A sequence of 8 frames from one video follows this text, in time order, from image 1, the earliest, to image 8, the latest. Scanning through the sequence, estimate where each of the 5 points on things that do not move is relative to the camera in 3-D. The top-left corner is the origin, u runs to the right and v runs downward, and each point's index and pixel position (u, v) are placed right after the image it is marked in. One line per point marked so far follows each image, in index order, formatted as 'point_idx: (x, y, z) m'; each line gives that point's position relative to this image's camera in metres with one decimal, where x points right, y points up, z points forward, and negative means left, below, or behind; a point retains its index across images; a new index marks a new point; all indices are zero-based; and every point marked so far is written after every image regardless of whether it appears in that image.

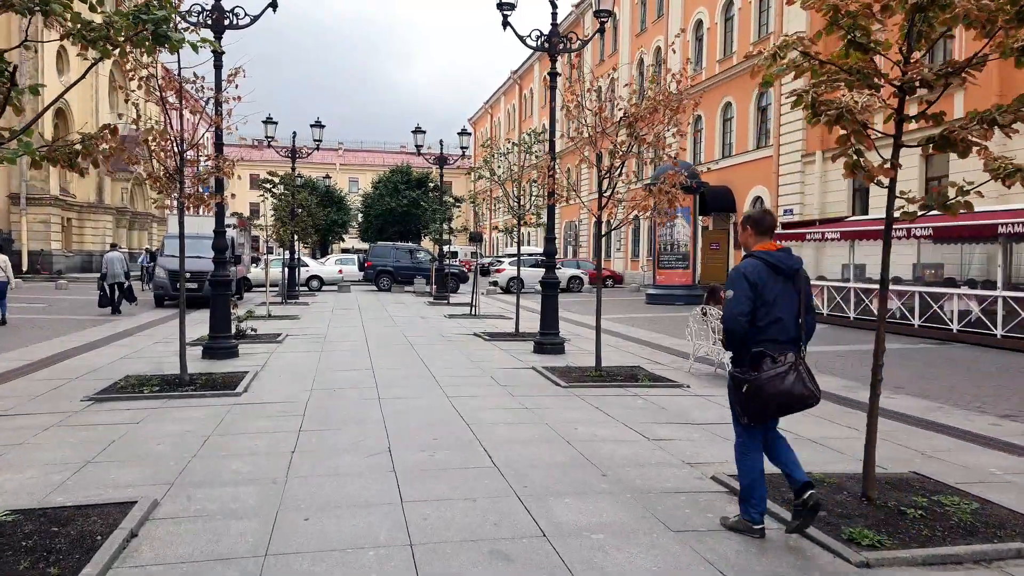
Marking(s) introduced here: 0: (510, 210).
0: (0.0, +1.5, +15.1) m
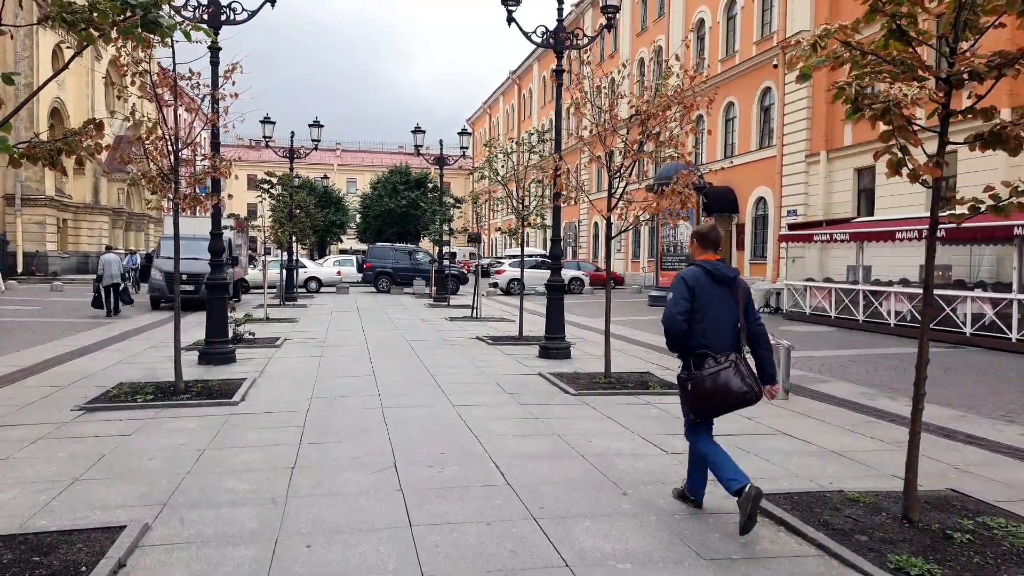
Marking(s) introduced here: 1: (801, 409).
0: (0.0, +1.4, +14.7) m
1: (+2.9, -1.2, +8.3) m
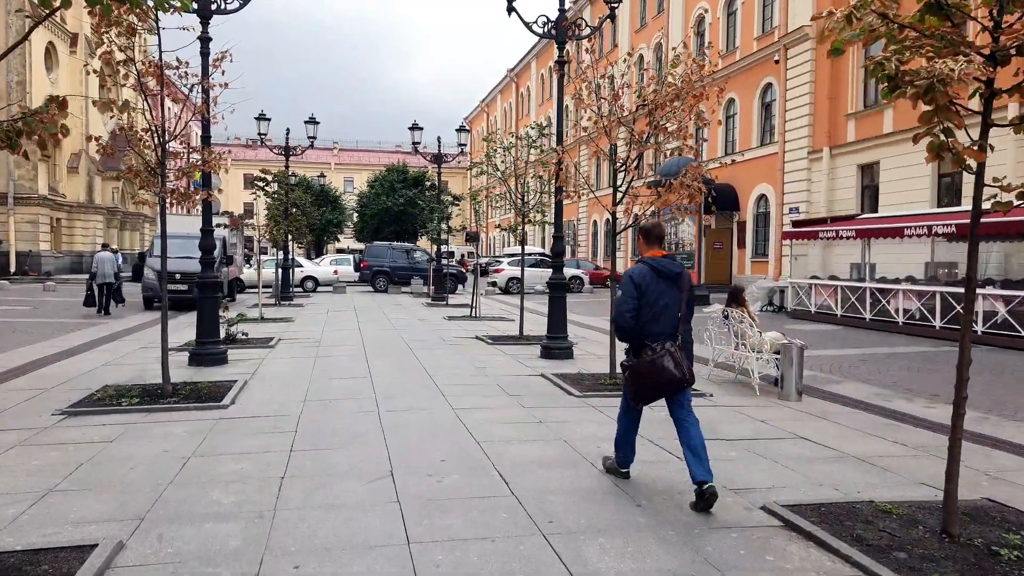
0: (0.0, +1.4, +14.4) m
1: (+3.0, -1.2, +7.9) m
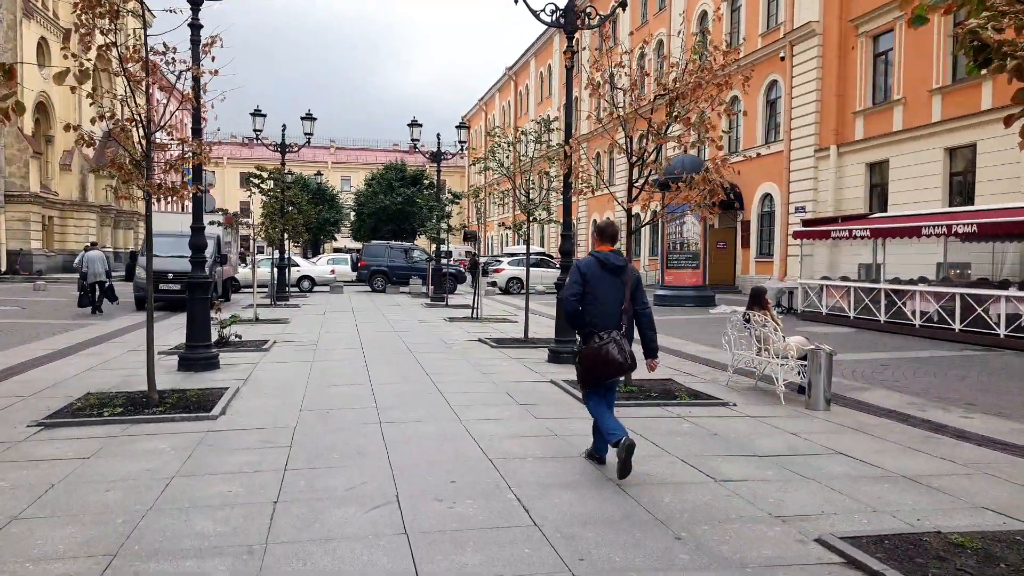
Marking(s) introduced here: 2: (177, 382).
0: (+0.1, +1.4, +13.9) m
1: (+3.1, -1.2, +7.4) m
2: (-3.8, -1.1, +9.1) m
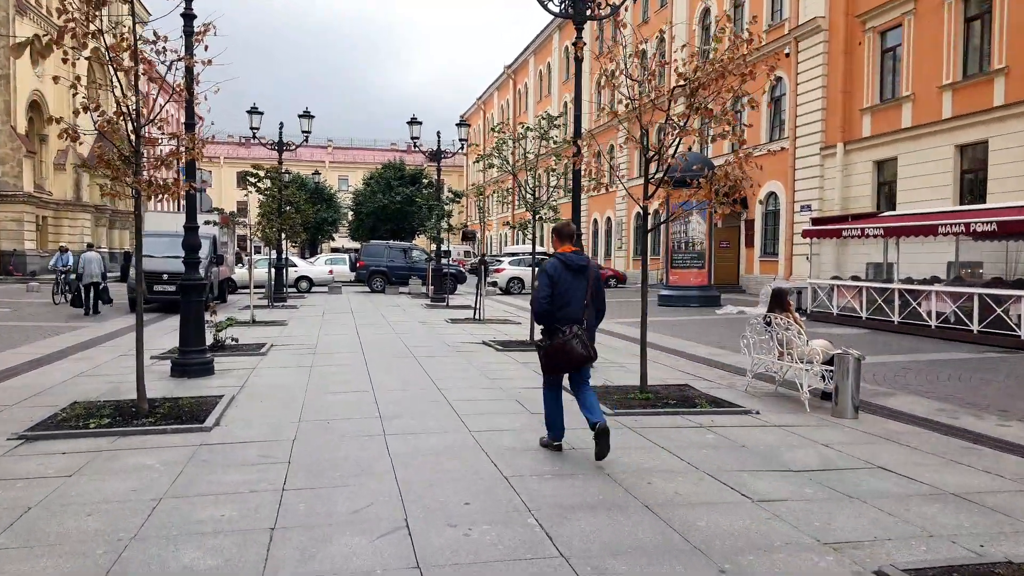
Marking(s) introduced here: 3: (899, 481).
0: (+0.2, +1.4, +13.4) m
1: (+3.2, -1.2, +7.0) m
2: (-3.7, -1.1, +8.6) m
3: (+2.5, -1.3, +5.3) m
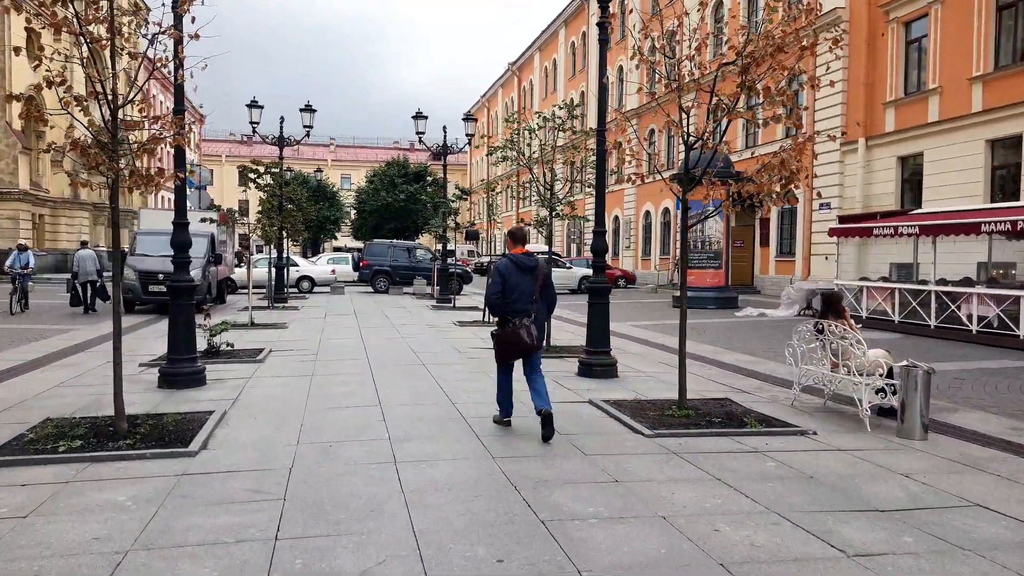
0: (+0.4, +1.4, +12.6) m
1: (+3.4, -1.3, +6.1) m
2: (-3.4, -1.1, +7.8) m
3: (+2.8, -1.3, +4.5) m
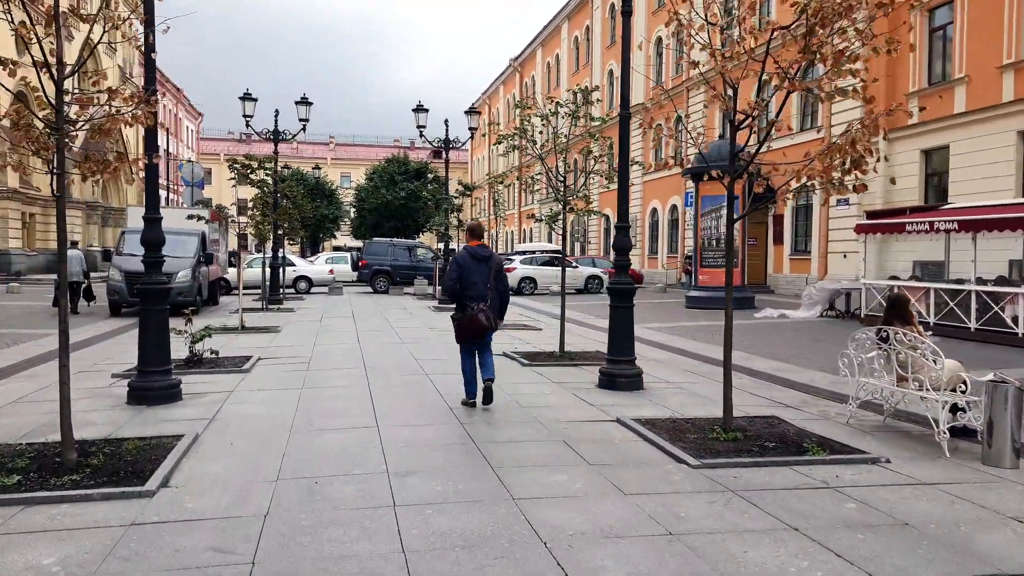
0: (+0.5, +1.4, +11.6) m
1: (+3.5, -1.3, +5.1) m
2: (-3.3, -1.1, +6.8) m
3: (+2.9, -1.3, +3.5) m
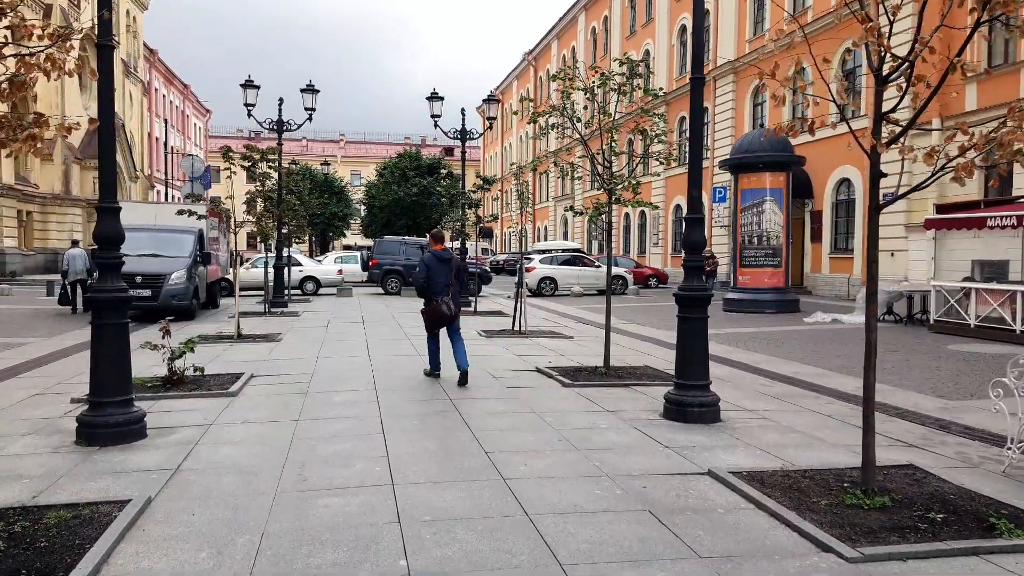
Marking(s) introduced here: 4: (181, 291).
0: (+1.0, +1.3, +10.0) m
1: (+3.9, -1.4, +3.5) m
2: (-2.9, -1.2, +5.2) m
3: (+3.2, -1.4, +1.8) m
4: (-6.7, -0.1, +16.3) m
